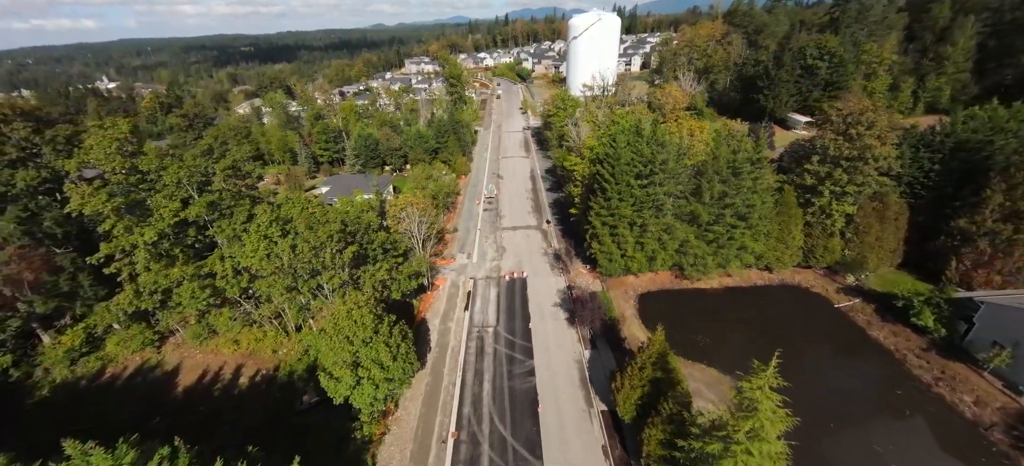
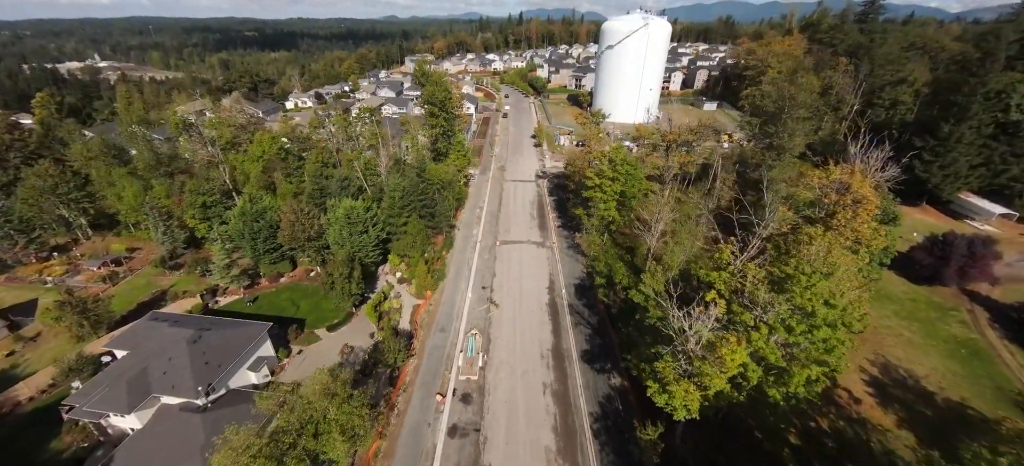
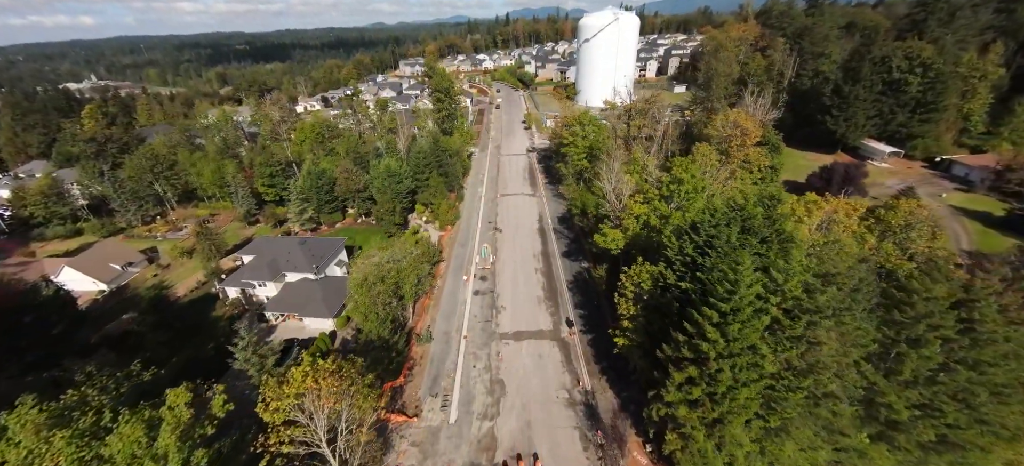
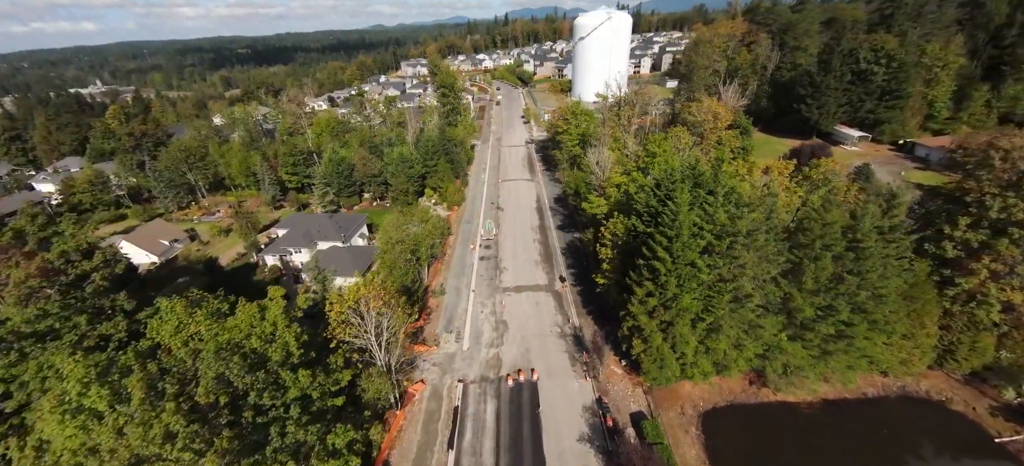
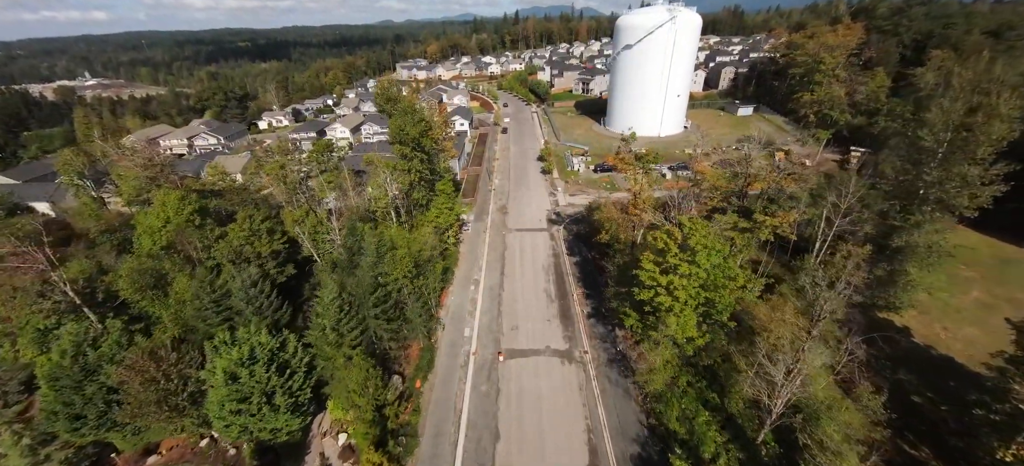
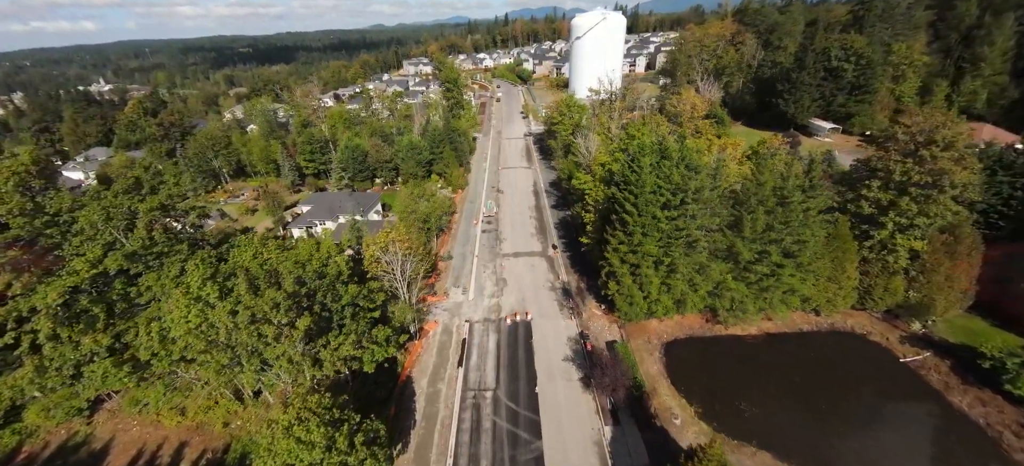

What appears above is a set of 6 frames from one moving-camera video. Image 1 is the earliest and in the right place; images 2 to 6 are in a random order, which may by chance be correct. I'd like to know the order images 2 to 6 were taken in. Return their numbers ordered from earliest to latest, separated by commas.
6, 4, 3, 2, 5
